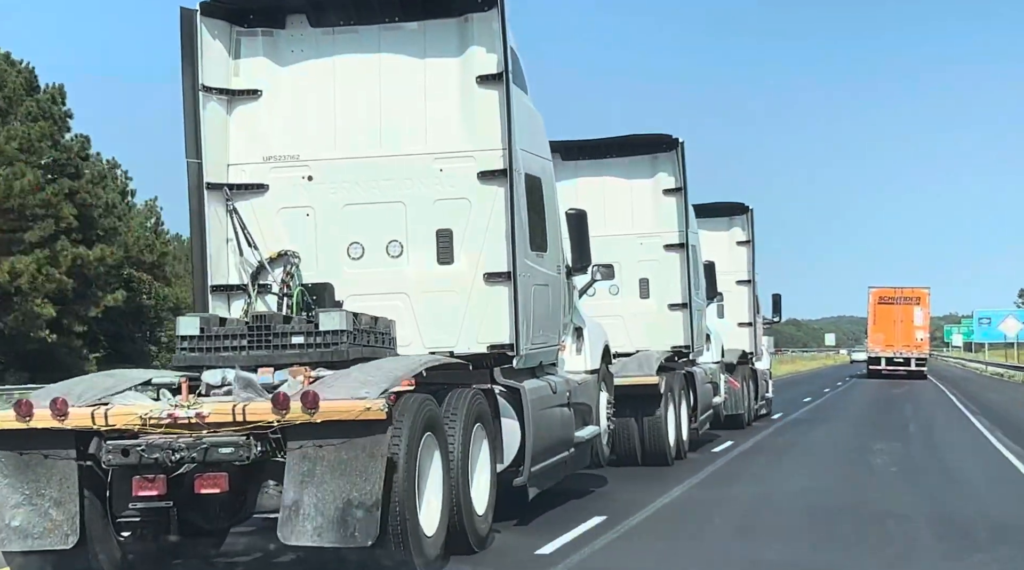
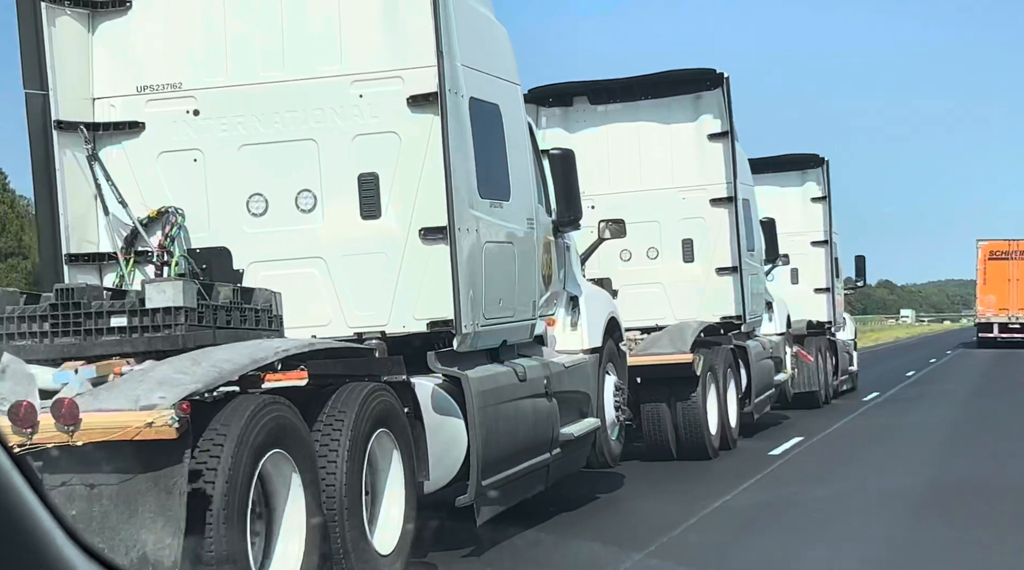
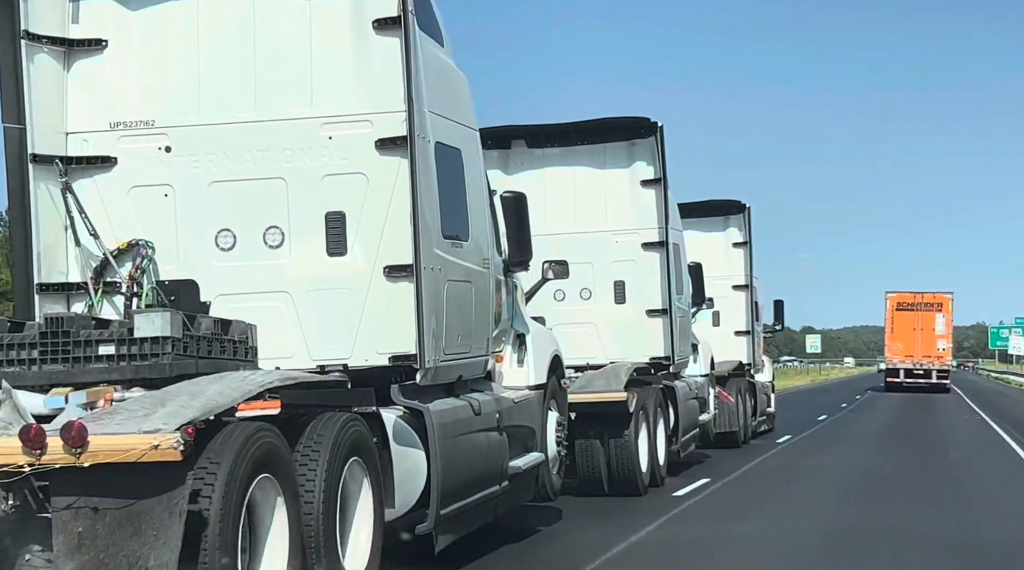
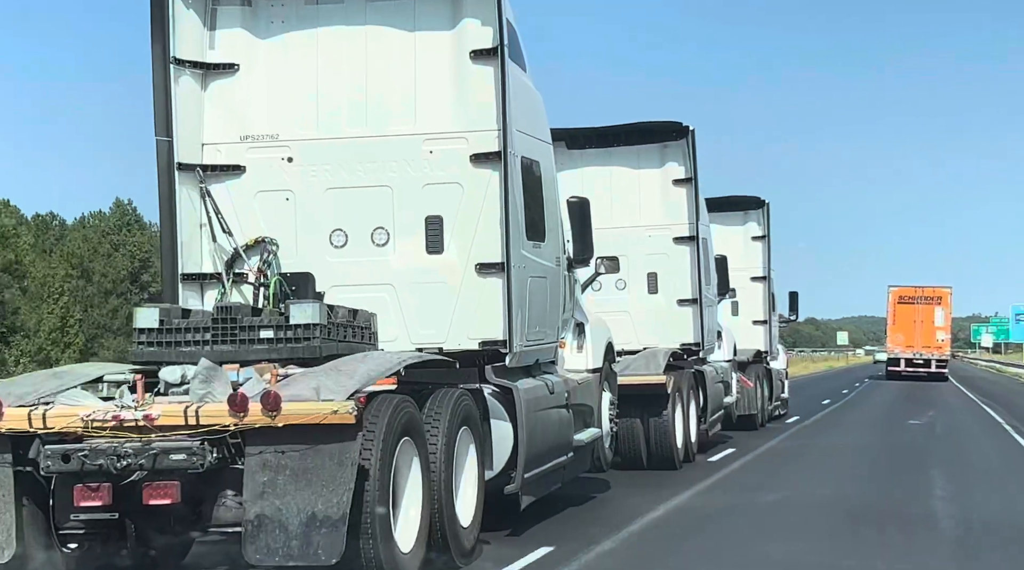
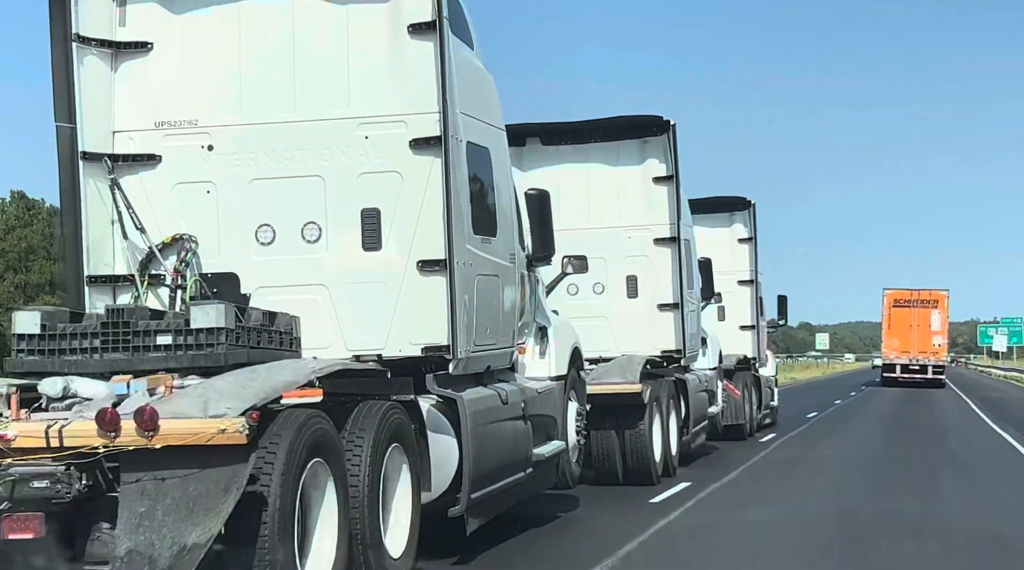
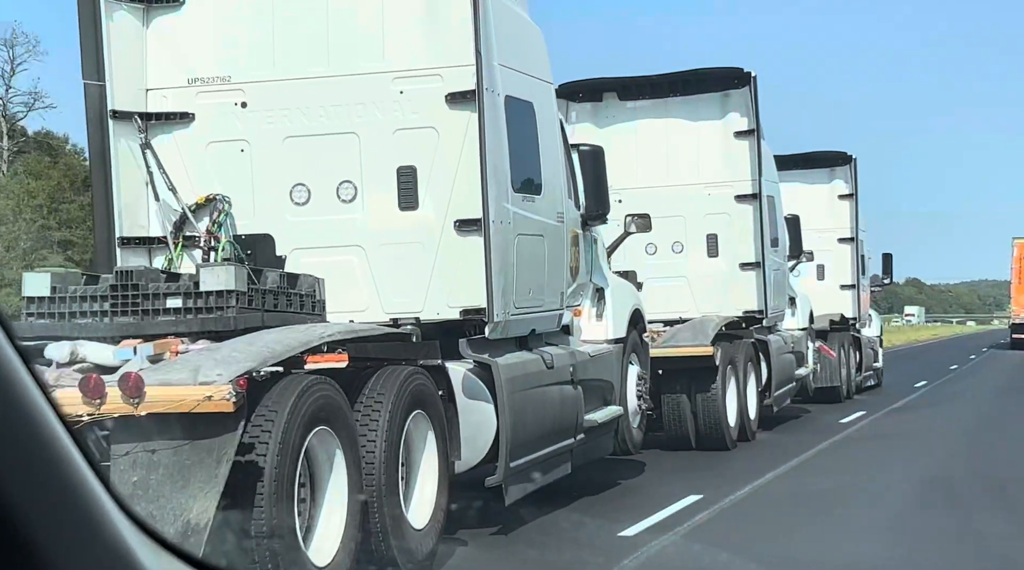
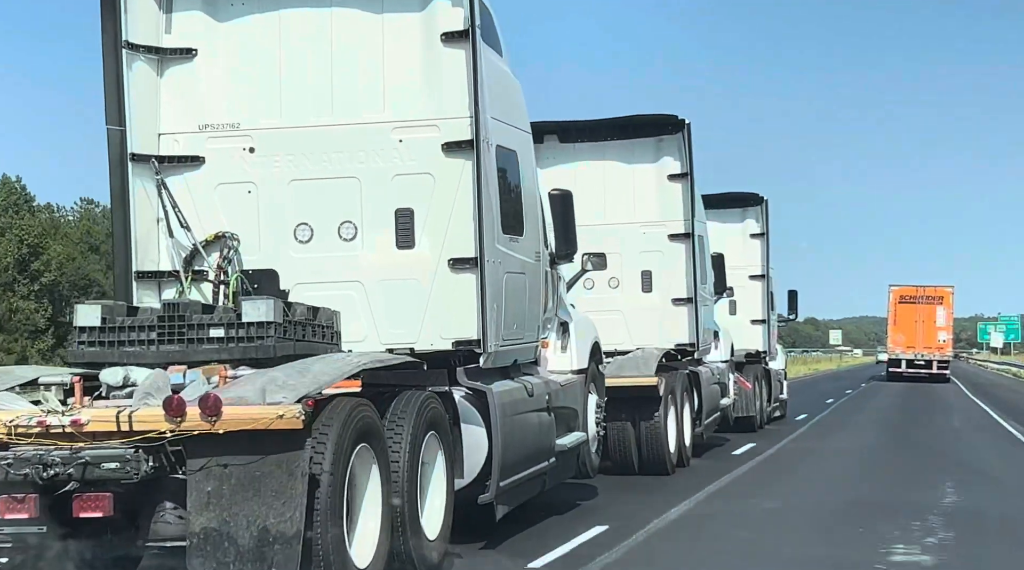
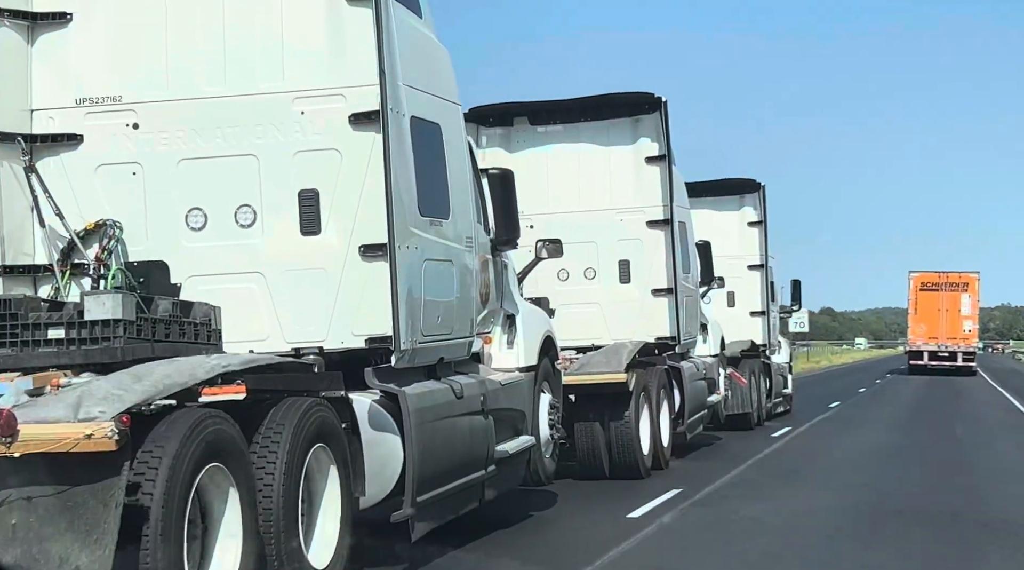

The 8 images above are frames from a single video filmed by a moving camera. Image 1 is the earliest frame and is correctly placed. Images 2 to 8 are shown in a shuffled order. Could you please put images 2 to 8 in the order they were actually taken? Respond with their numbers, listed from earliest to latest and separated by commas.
4, 7, 5, 3, 8, 2, 6
